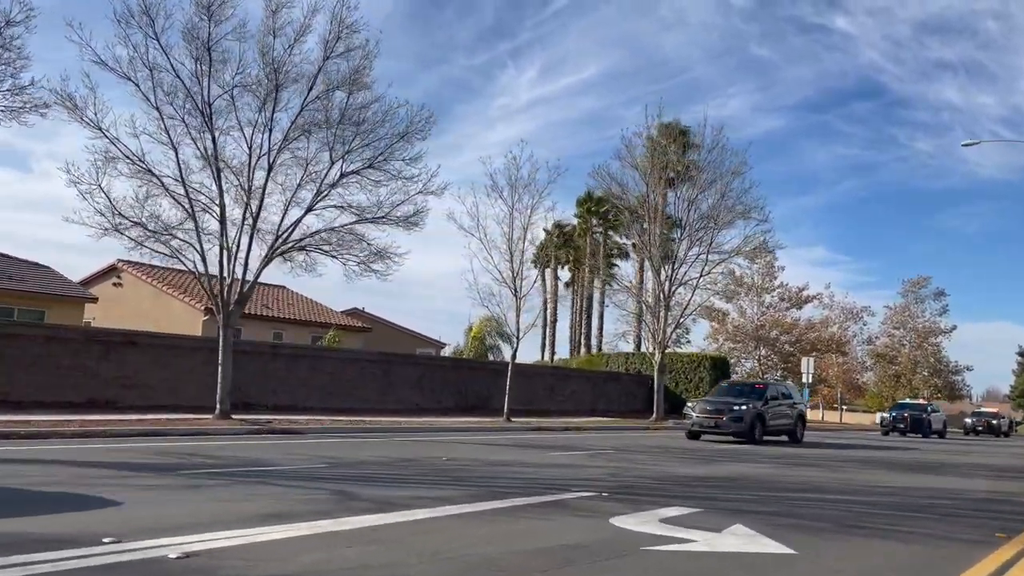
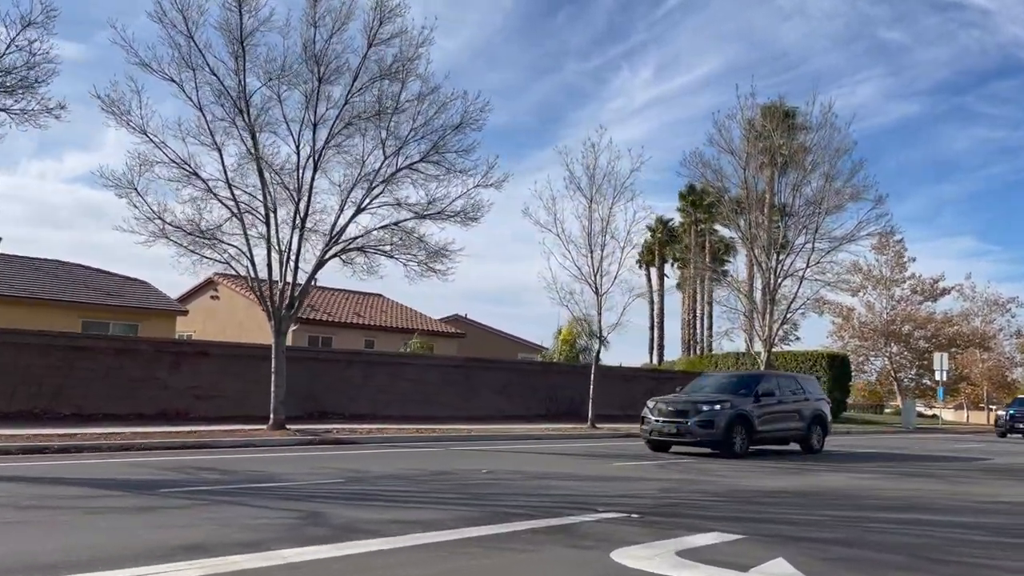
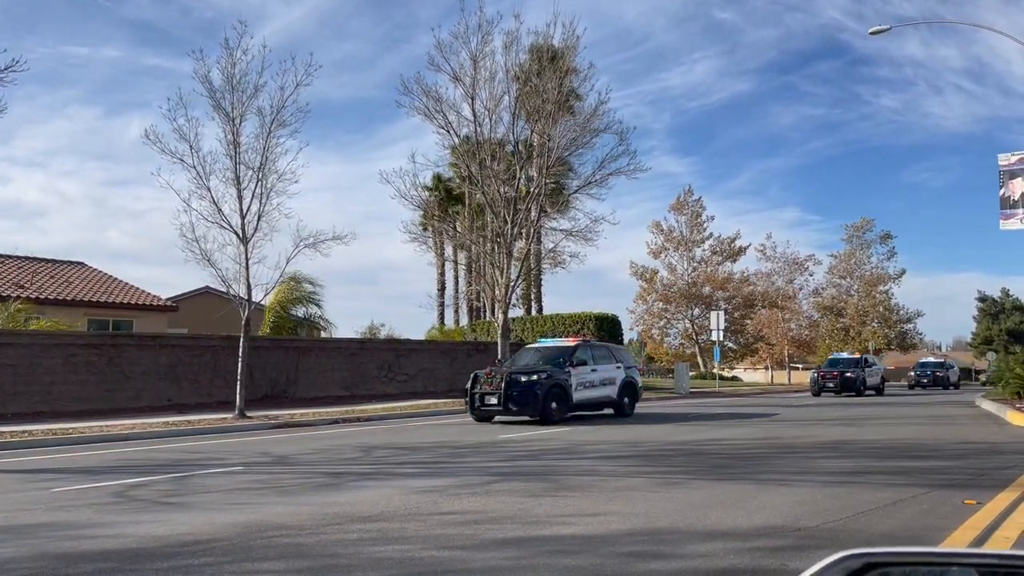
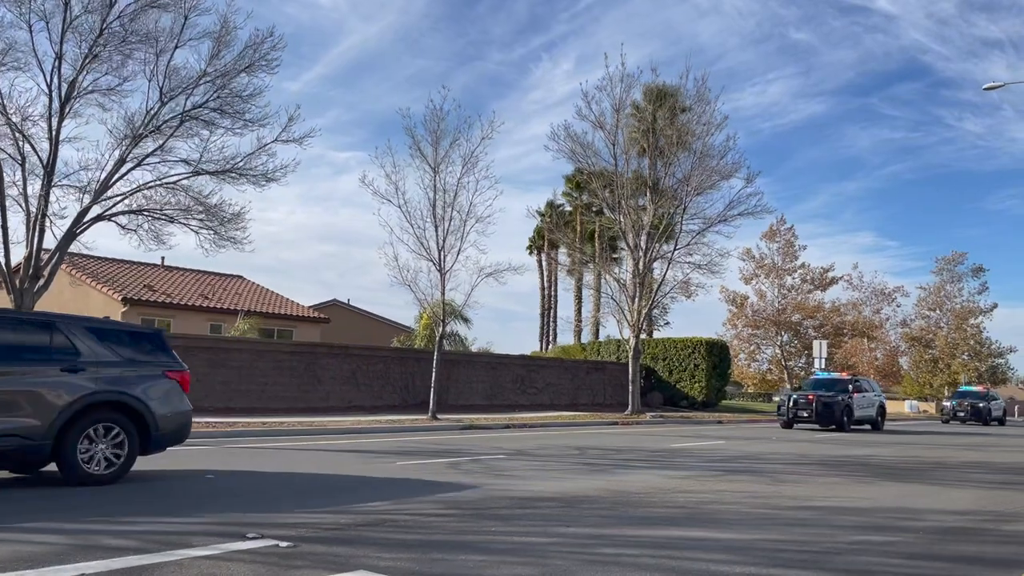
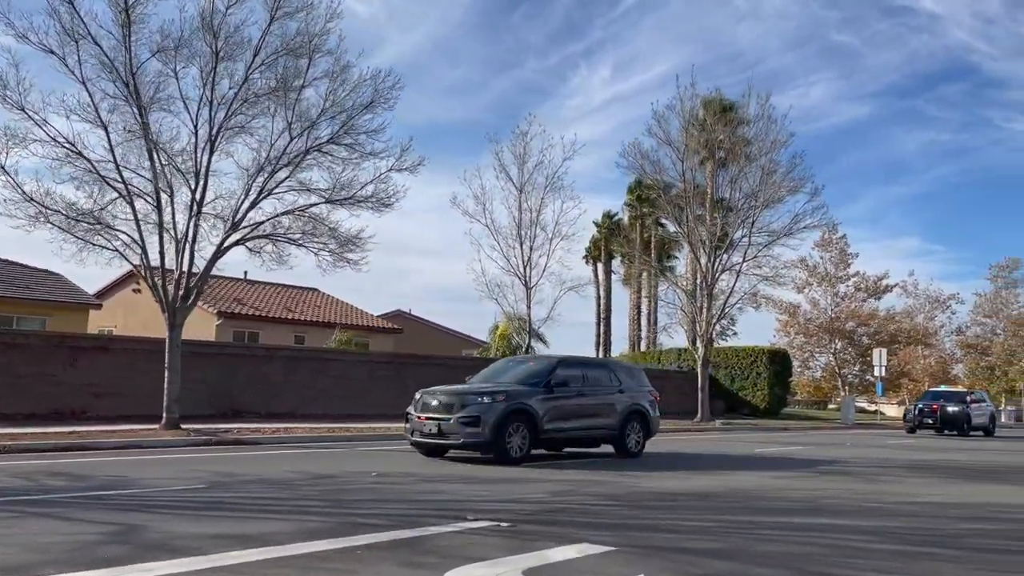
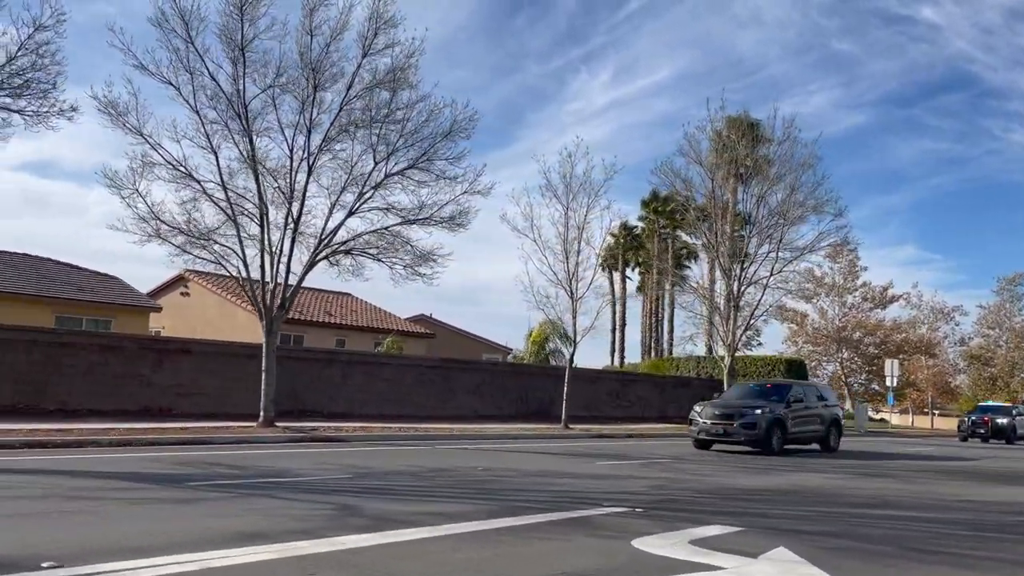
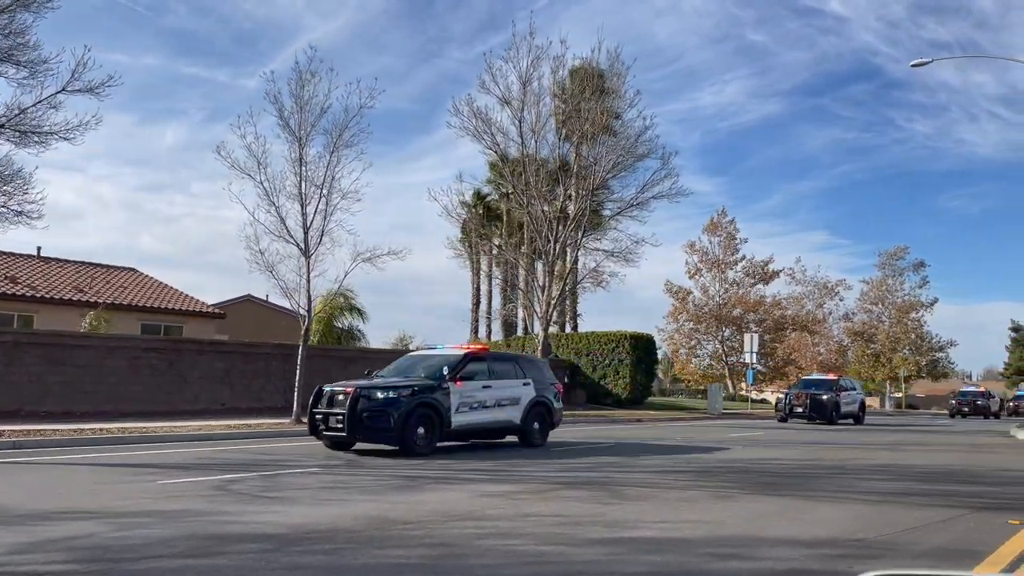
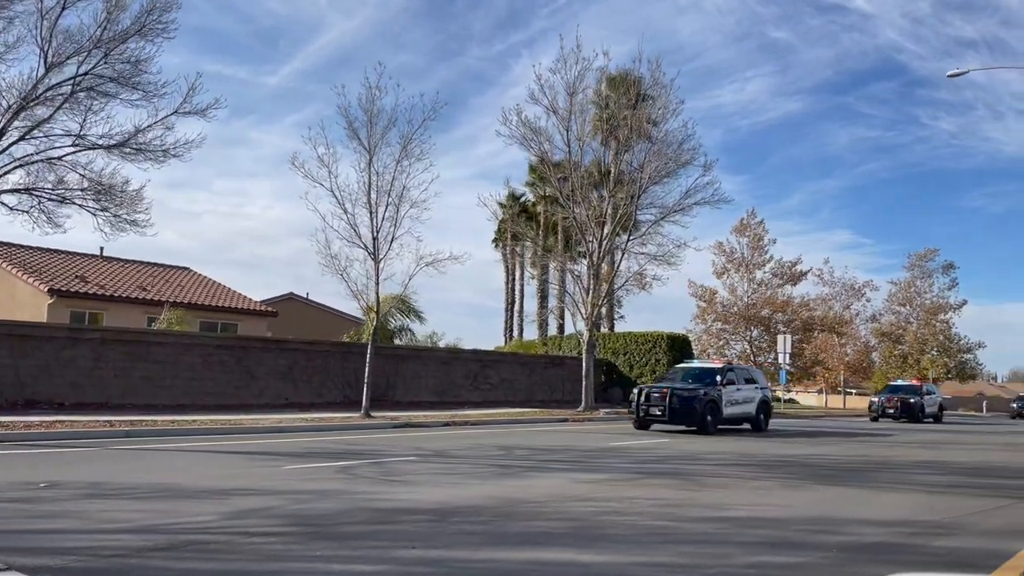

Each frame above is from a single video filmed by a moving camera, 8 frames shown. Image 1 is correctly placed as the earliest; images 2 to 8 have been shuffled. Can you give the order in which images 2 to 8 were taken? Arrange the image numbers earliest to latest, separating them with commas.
6, 2, 5, 4, 8, 7, 3
